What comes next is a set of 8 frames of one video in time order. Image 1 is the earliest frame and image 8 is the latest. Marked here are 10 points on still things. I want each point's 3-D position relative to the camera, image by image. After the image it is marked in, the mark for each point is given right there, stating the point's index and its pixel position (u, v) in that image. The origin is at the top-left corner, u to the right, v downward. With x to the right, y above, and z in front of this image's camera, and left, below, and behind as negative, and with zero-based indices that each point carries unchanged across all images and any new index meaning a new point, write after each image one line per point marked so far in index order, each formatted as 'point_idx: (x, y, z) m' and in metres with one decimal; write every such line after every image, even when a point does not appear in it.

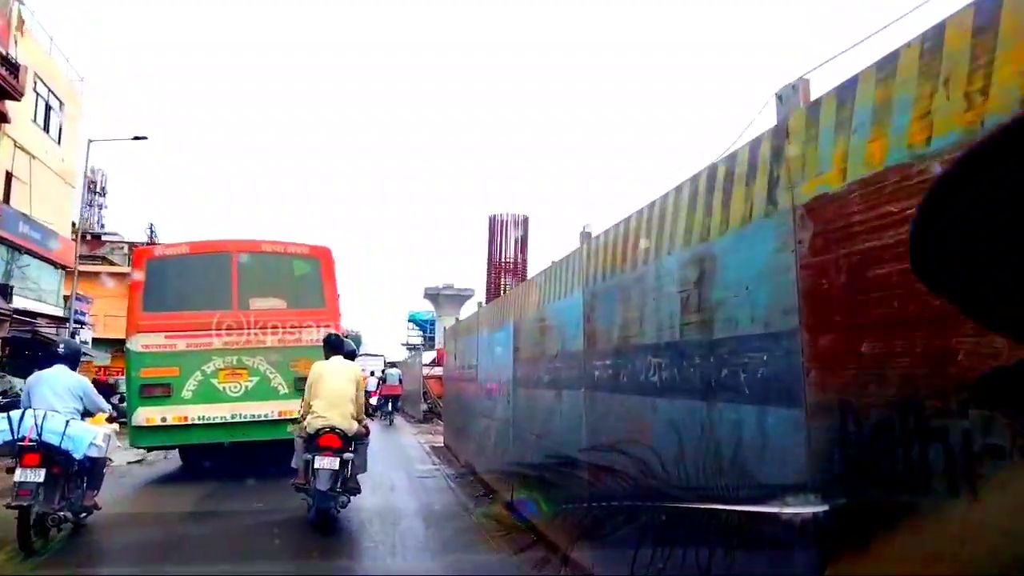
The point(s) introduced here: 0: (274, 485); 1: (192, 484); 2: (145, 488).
0: (-2.1, -1.8, +11.0) m
1: (-2.9, -1.8, +11.1) m
2: (-3.2, -1.8, +10.8) m
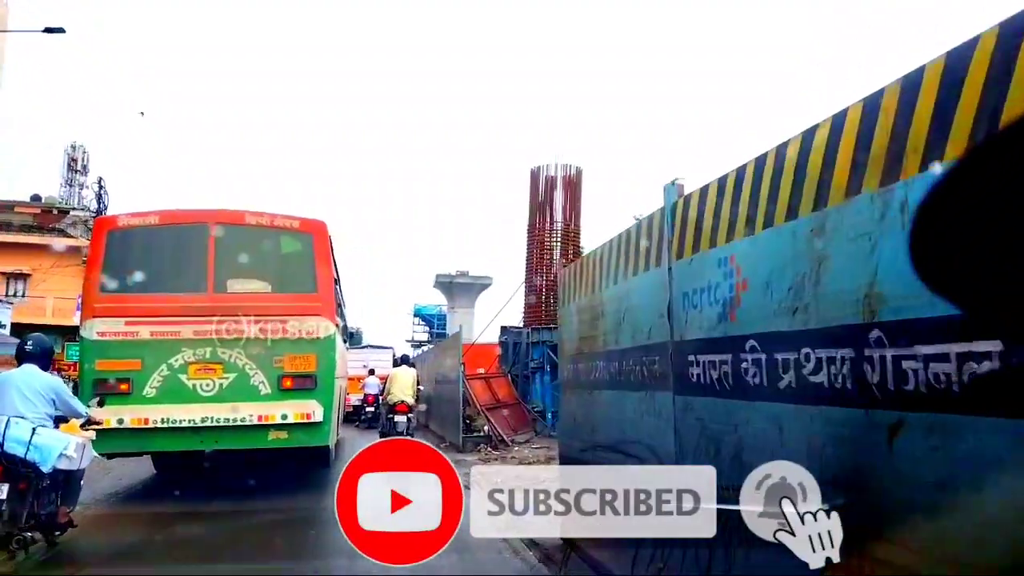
0: (-2.0, -1.7, +10.3) m
1: (-2.8, -1.7, +10.4) m
2: (-3.2, -1.7, +10.1) m
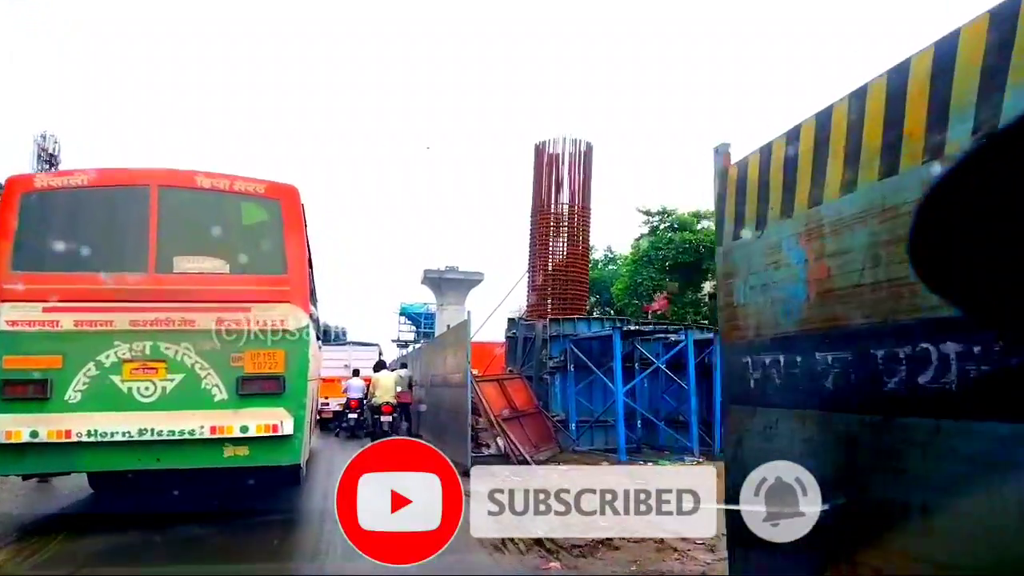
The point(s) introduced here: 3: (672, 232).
0: (-2.0, -1.6, +9.6) m
1: (-2.8, -1.6, +9.7) m
2: (-3.2, -1.6, +9.4) m
3: (+2.7, +1.0, +19.1) m
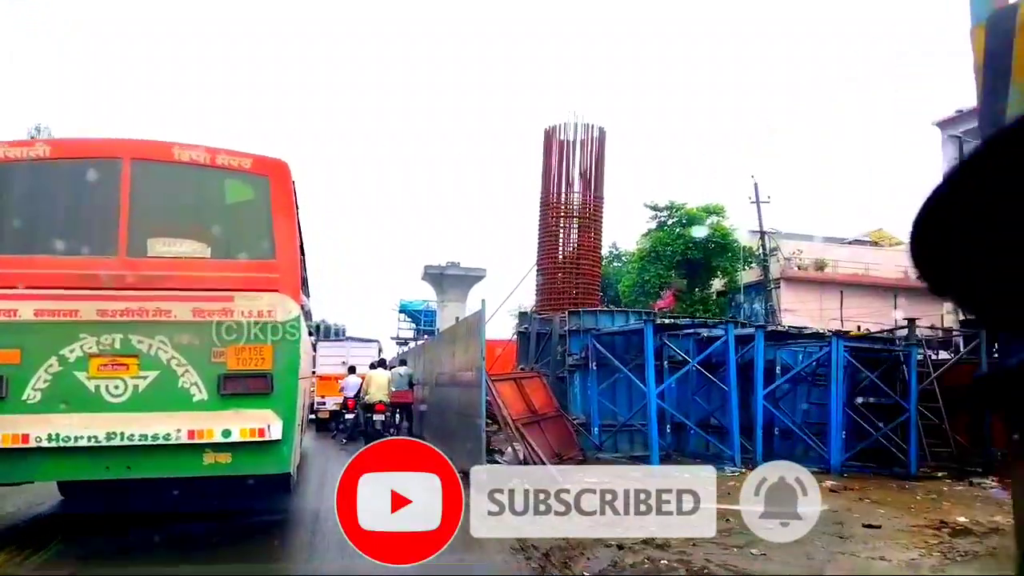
0: (-2.0, -1.6, +9.2) m
1: (-2.8, -1.6, +9.3) m
2: (-3.2, -1.6, +9.1) m
3: (+2.7, +1.0, +18.8) m
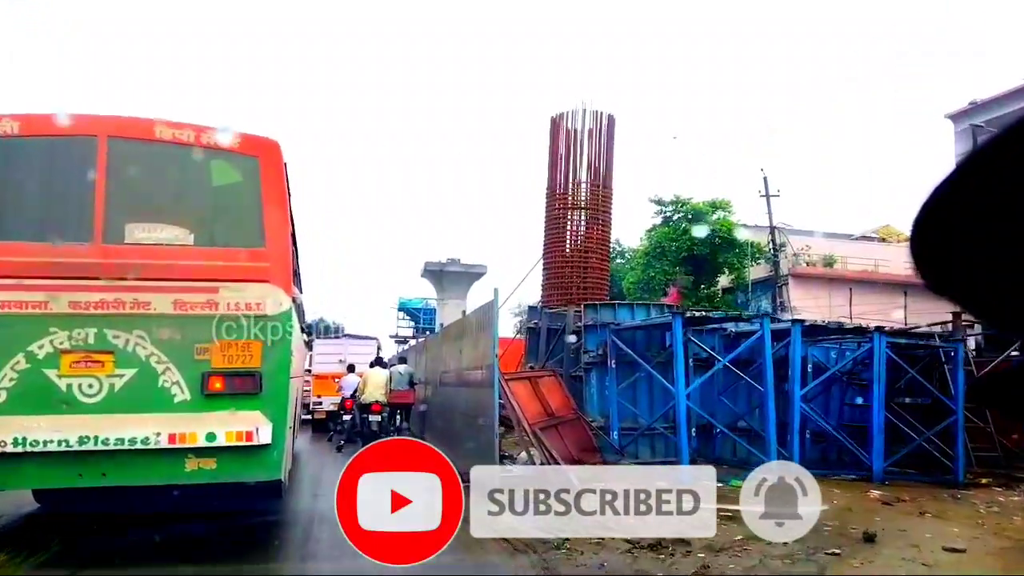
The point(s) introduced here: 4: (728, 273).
0: (-2.0, -1.6, +9.0) m
1: (-2.8, -1.6, +9.1) m
2: (-3.1, -1.5, +8.8) m
3: (+2.7, +1.0, +18.6) m
4: (+3.4, +0.2, +18.7) m
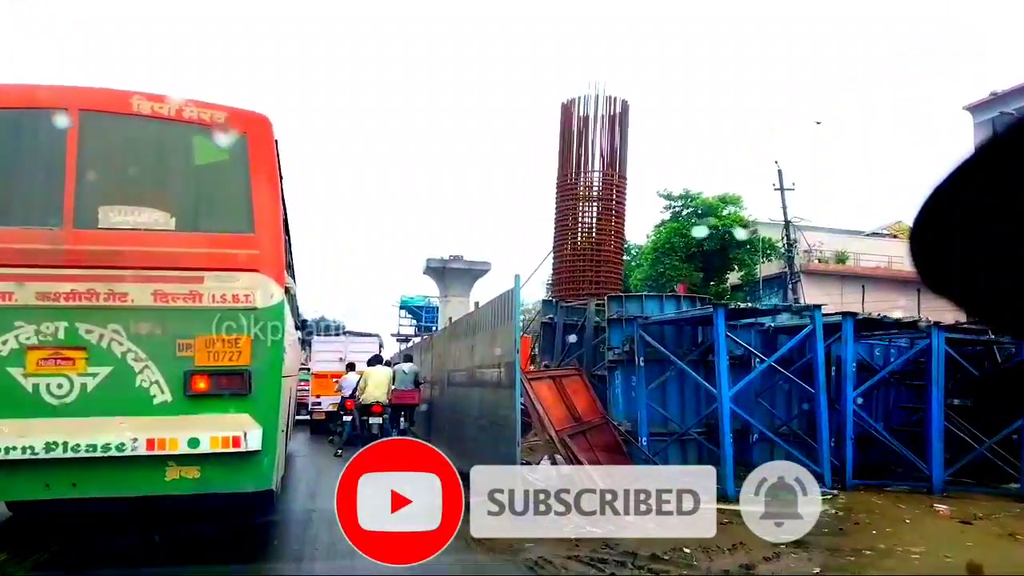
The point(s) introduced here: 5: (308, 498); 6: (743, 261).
0: (-2.0, -1.5, +8.8) m
1: (-2.8, -1.5, +8.9) m
2: (-3.1, -1.5, +8.6) m
3: (+2.8, +1.0, +18.3) m
4: (+3.4, +0.3, +18.5) m
5: (-1.2, -1.3, +7.3) m
6: (+3.5, +0.4, +18.3) m
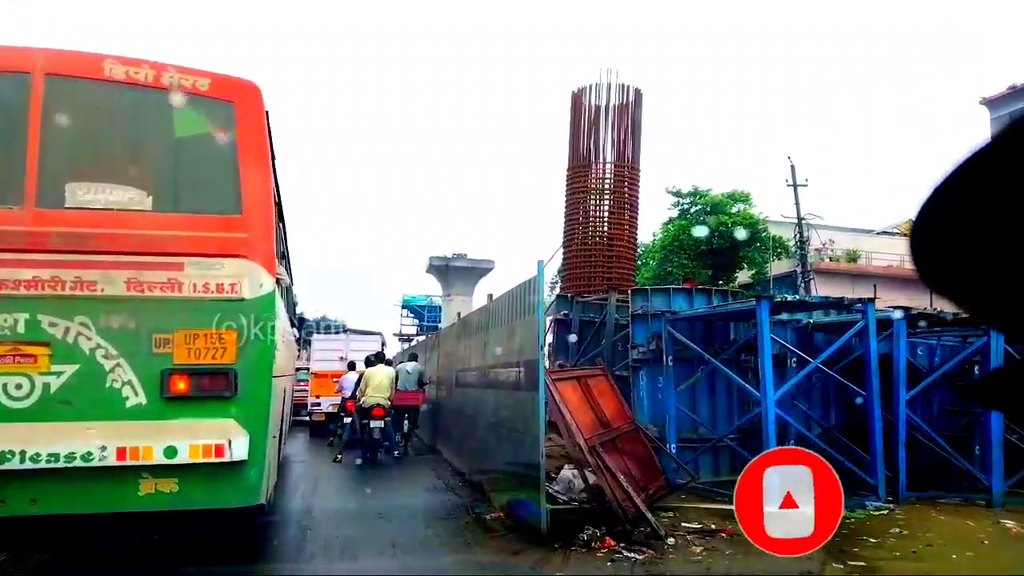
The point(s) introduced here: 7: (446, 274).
0: (-1.9, -1.5, +8.5) m
1: (-2.7, -1.5, +8.6) m
2: (-3.1, -1.5, +8.3) m
3: (+2.8, +1.1, +18.1) m
4: (+3.5, +0.3, +18.2) m
5: (-1.2, -1.3, +7.1) m
6: (+3.5, +0.4, +18.0) m
7: (-1.1, +0.2, +19.3) m
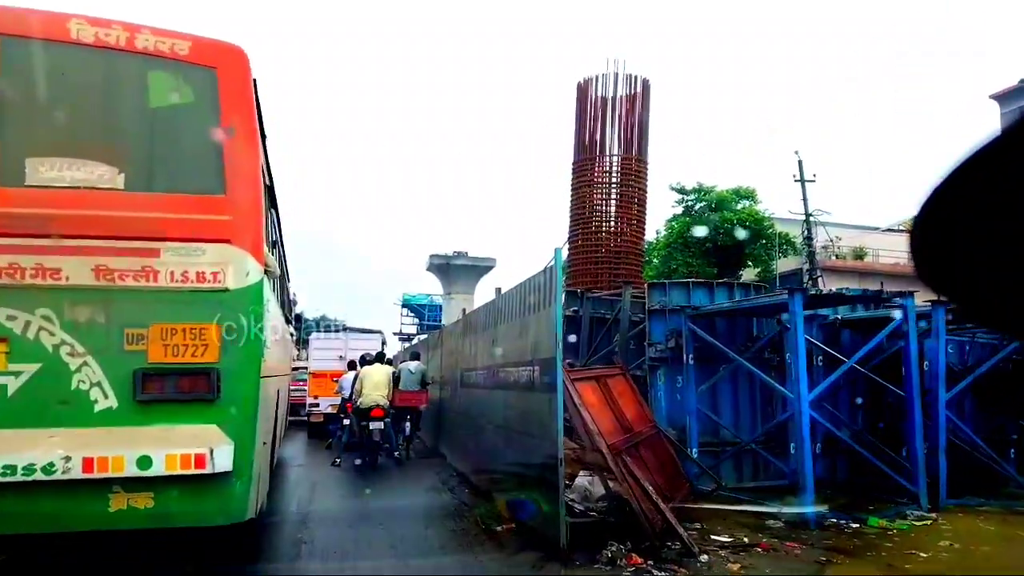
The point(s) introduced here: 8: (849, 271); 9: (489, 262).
0: (-1.9, -1.5, +8.3) m
1: (-2.7, -1.5, +8.4) m
2: (-3.1, -1.5, +8.1) m
3: (+2.8, +1.1, +17.8) m
4: (+3.5, +0.3, +18.0) m
5: (-1.2, -1.2, +6.9) m
6: (+3.6, +0.4, +17.8) m
7: (-1.1, +0.2, +19.1) m
8: (+5.4, +0.2, +19.8) m
9: (-0.4, +0.4, +19.1) m
